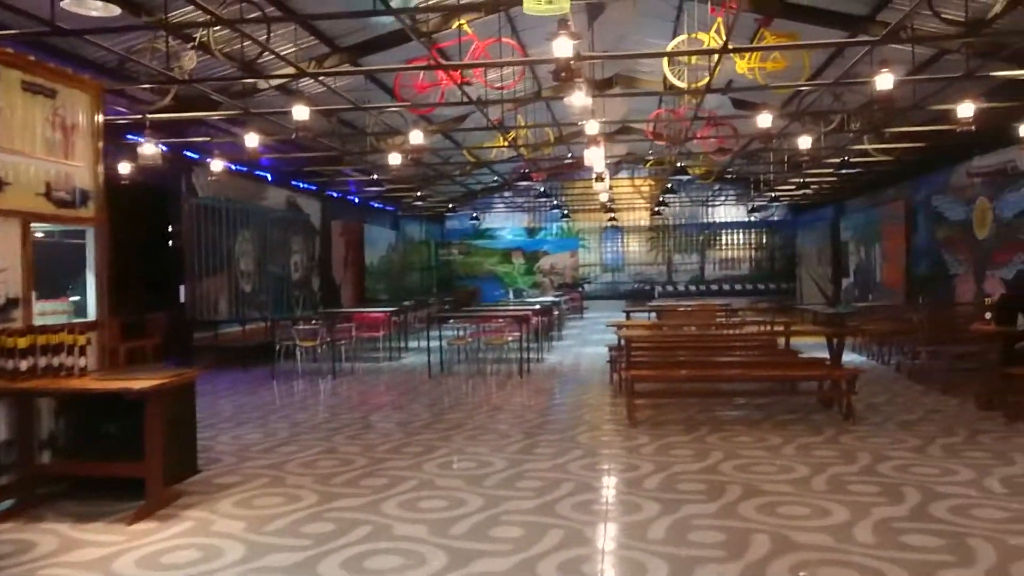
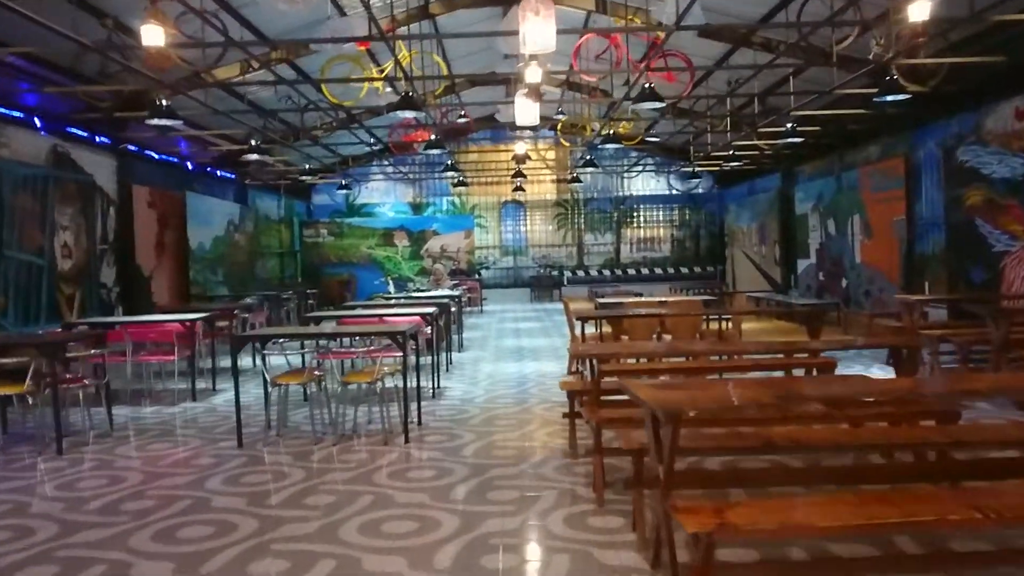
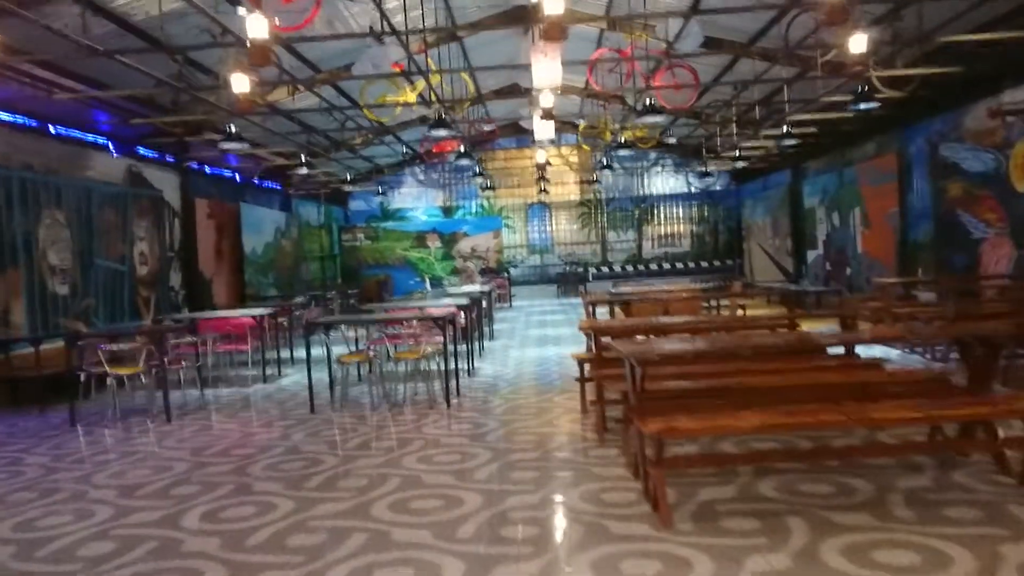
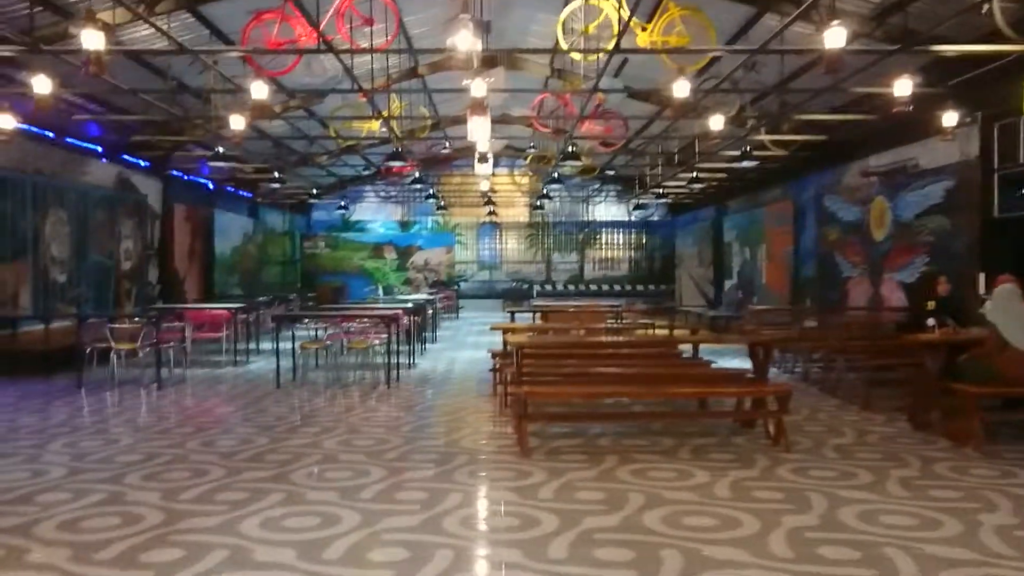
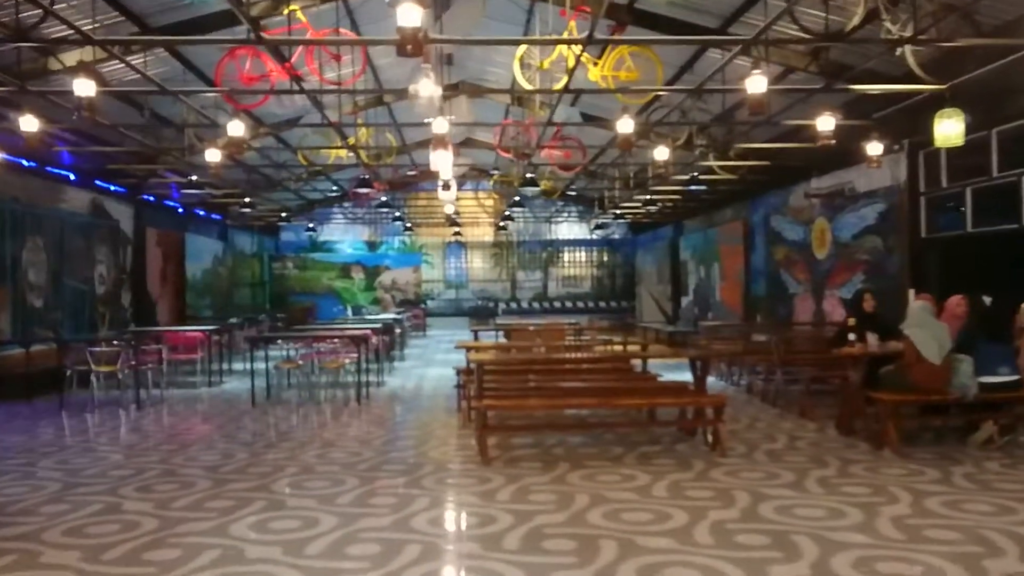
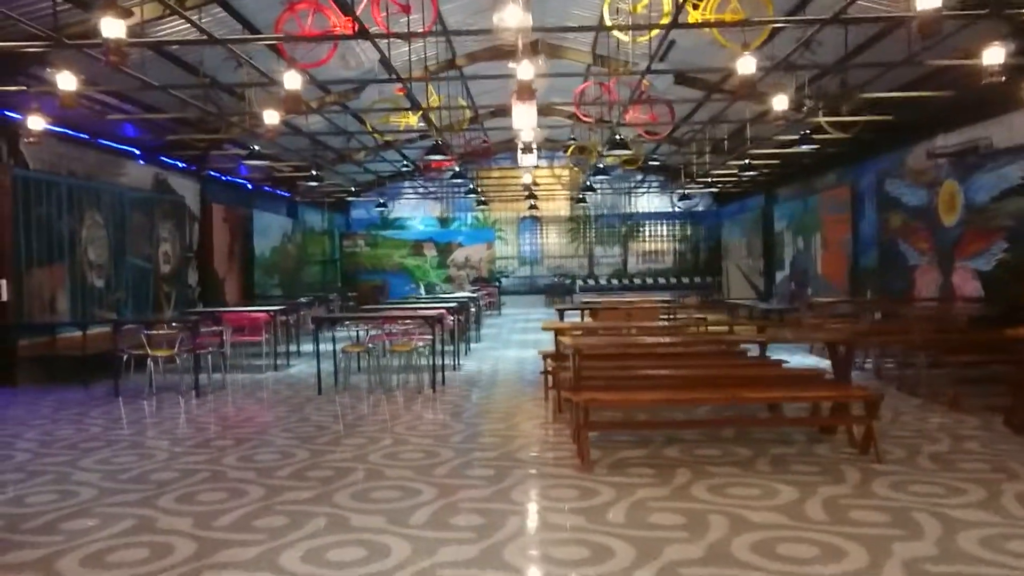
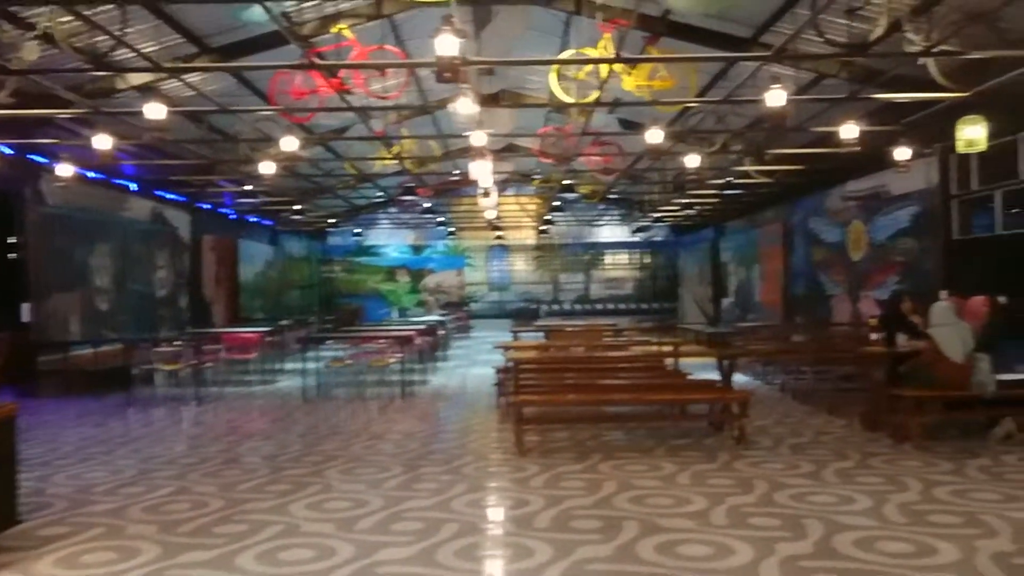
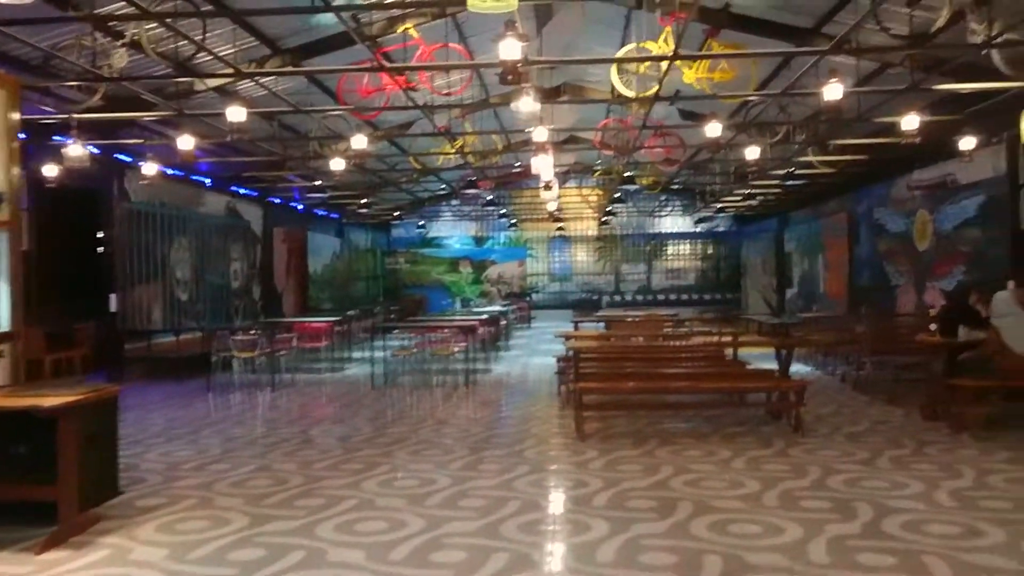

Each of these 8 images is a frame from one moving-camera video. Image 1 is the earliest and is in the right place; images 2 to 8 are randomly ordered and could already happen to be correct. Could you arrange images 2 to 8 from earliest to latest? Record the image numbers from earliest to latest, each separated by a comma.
8, 7, 5, 4, 6, 3, 2
